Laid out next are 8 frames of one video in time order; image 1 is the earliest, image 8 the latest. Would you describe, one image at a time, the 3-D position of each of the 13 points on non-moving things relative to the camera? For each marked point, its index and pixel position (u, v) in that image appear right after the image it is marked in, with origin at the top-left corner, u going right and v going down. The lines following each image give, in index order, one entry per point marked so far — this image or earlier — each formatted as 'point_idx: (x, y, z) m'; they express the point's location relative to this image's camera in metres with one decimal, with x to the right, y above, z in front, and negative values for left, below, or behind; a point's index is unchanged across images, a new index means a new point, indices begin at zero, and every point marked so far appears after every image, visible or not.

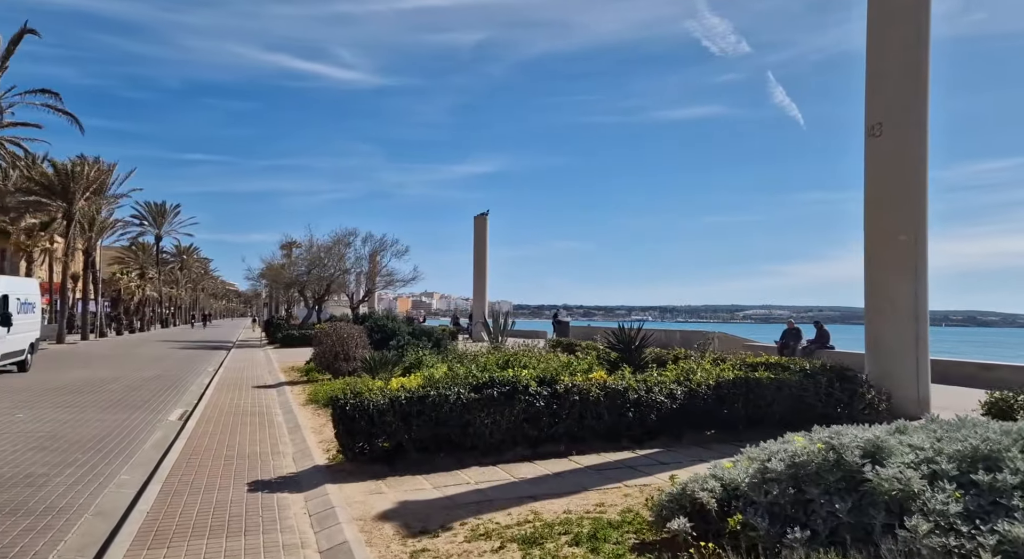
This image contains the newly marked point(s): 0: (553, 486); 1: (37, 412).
0: (+0.4, -2.2, +6.9) m
1: (-9.0, -2.5, +12.1) m
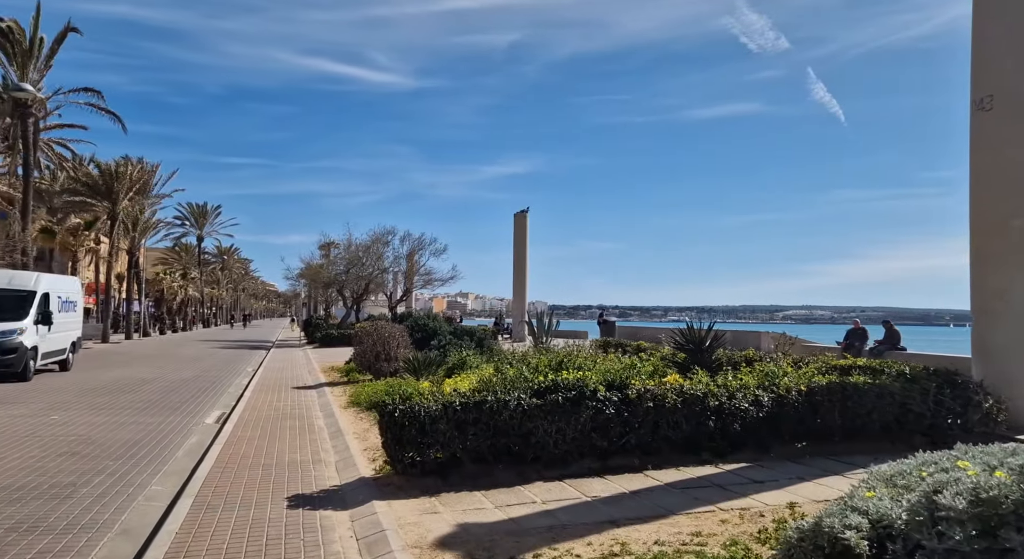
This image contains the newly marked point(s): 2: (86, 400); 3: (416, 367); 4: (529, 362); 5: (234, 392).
0: (+1.1, -2.1, +5.9) m
1: (-8.0, -2.4, +11.6) m
2: (-8.7, -2.5, +13.0) m
3: (-2.3, -2.1, +15.1) m
4: (+0.3, -1.7, +13.4) m
5: (-6.9, -2.8, +15.9) m
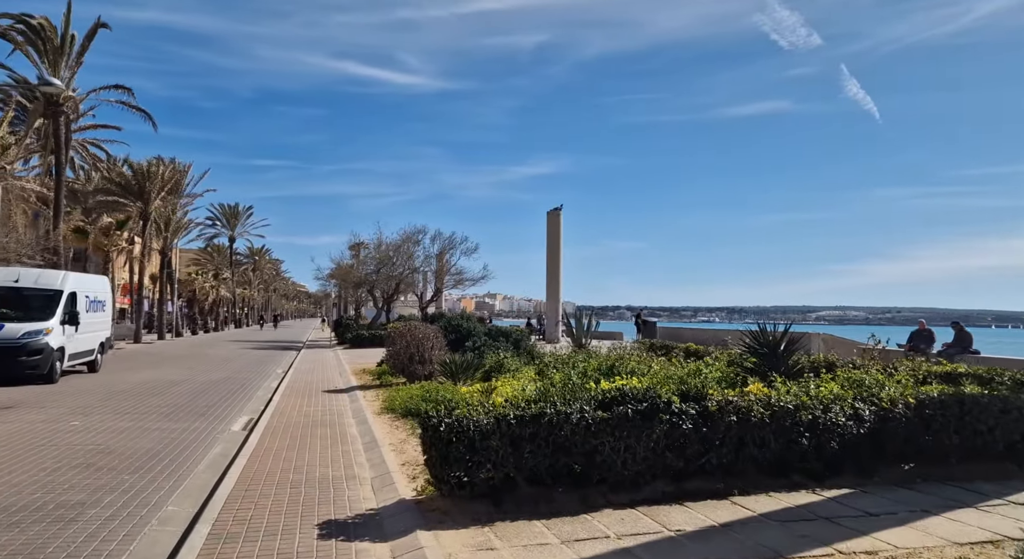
0: (+1.7, -2.1, +4.9) m
1: (-7.2, -2.4, +11.0) m
2: (-7.8, -2.4, +12.4) m
3: (-1.3, -2.0, +14.2) m
4: (+1.2, -1.7, +12.4) m
5: (-5.9, -2.8, +15.2) m
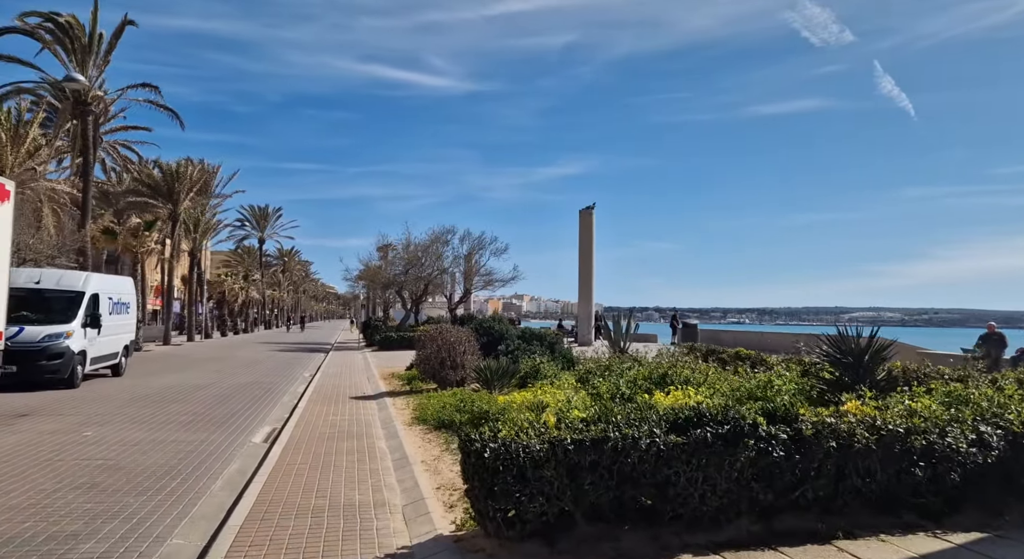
0: (+2.1, -2.0, +3.9) m
1: (-6.5, -2.4, +10.3) m
2: (-7.1, -2.5, +11.8) m
3: (-0.5, -2.0, +13.3) m
4: (+1.9, -1.7, +11.3) m
5: (-5.1, -2.8, +14.5) m
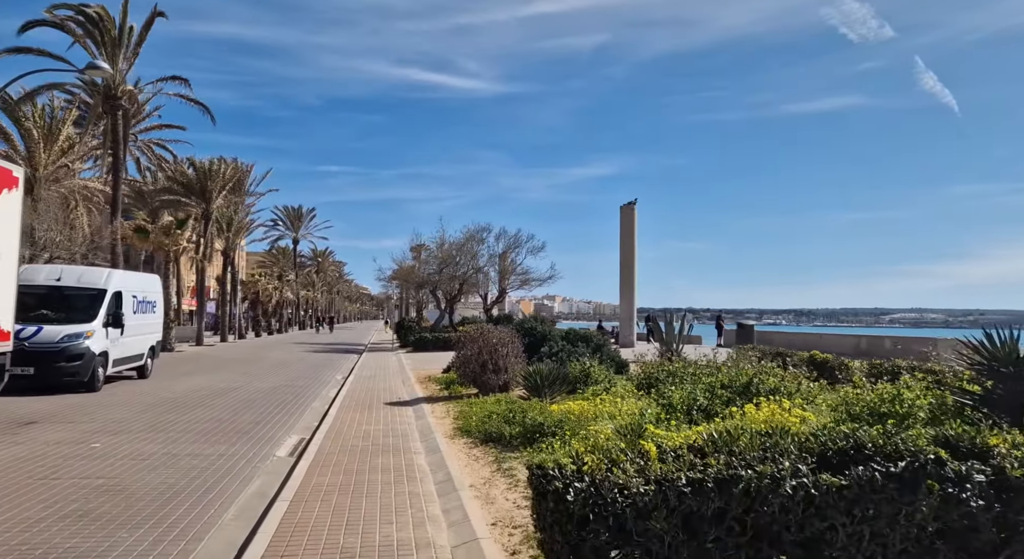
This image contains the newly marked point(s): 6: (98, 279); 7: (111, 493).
0: (+2.6, -1.9, +2.4) m
1: (-5.7, -2.3, +9.3) m
2: (-6.2, -2.4, +10.8) m
3: (+0.5, -1.9, +11.9) m
4: (+2.8, -1.6, +9.9) m
5: (-4.0, -2.7, +13.4) m
6: (-9.5, 0.0, +14.7) m
7: (-4.2, -2.2, +6.7) m
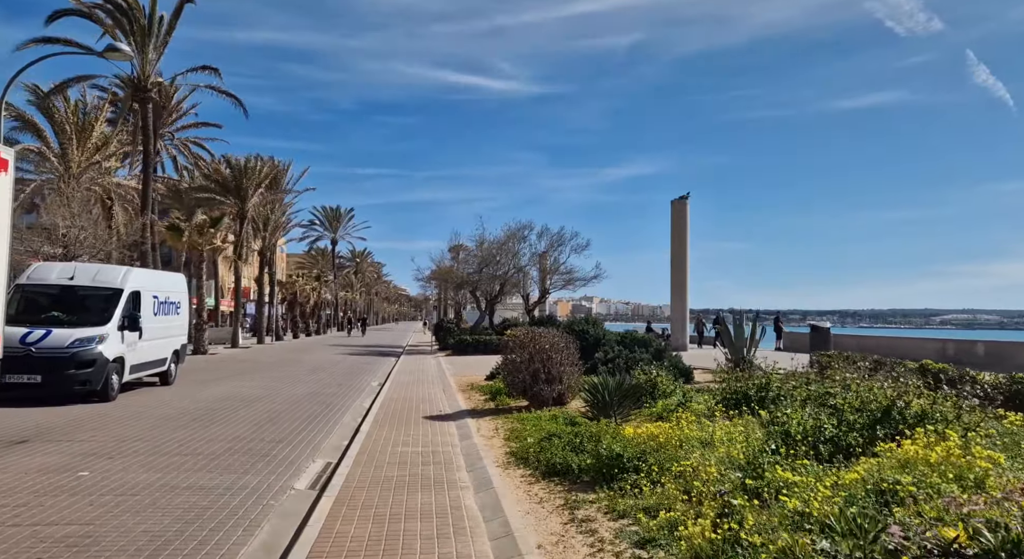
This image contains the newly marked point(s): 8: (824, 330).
0: (+3.0, -1.8, +0.5) m
1: (-4.9, -2.3, +7.9) m
2: (-5.3, -2.3, +9.4) m
3: (+1.4, -1.9, +10.2) m
4: (+3.6, -1.5, +8.0) m
5: (-3.0, -2.7, +11.8) m
6: (-8.4, 0.0, +13.5) m
7: (-3.5, -2.2, +5.2) m
8: (+9.8, -1.6, +20.1) m
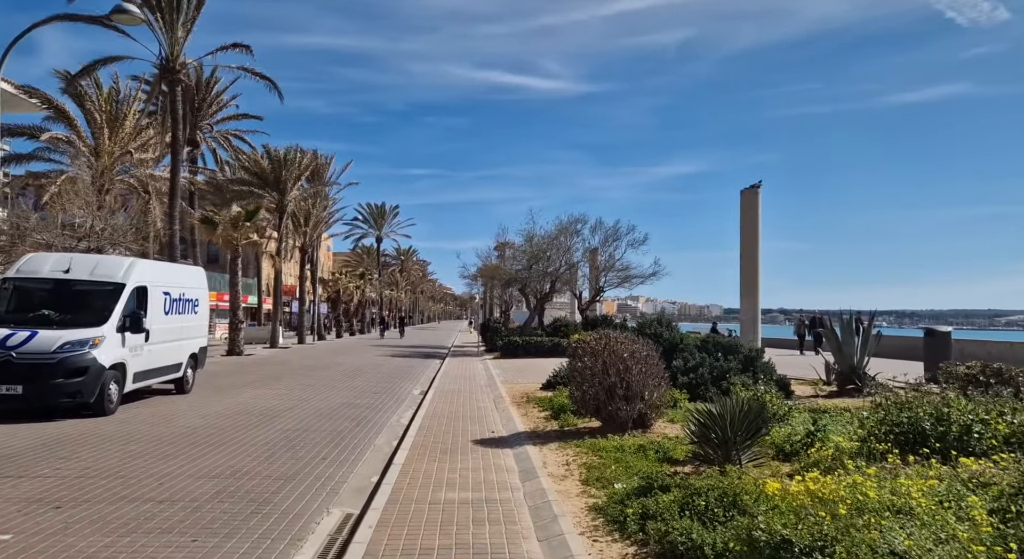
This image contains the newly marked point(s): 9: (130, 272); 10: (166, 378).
0: (+3.2, -1.7, -2.1) m
1: (-4.1, -2.2, +5.8) m
2: (-4.4, -2.2, +7.3) m
3: (+2.3, -1.8, +7.6) m
4: (+4.4, -1.4, +5.3) m
5: (-1.9, -2.5, +9.6) m
6: (-7.2, +0.2, +11.7) m
7: (-2.9, -2.1, +3.0) m
8: (+11.4, -1.5, +17.0) m
9: (-7.1, +0.1, +11.8) m
10: (-7.0, -2.0, +13.0) m
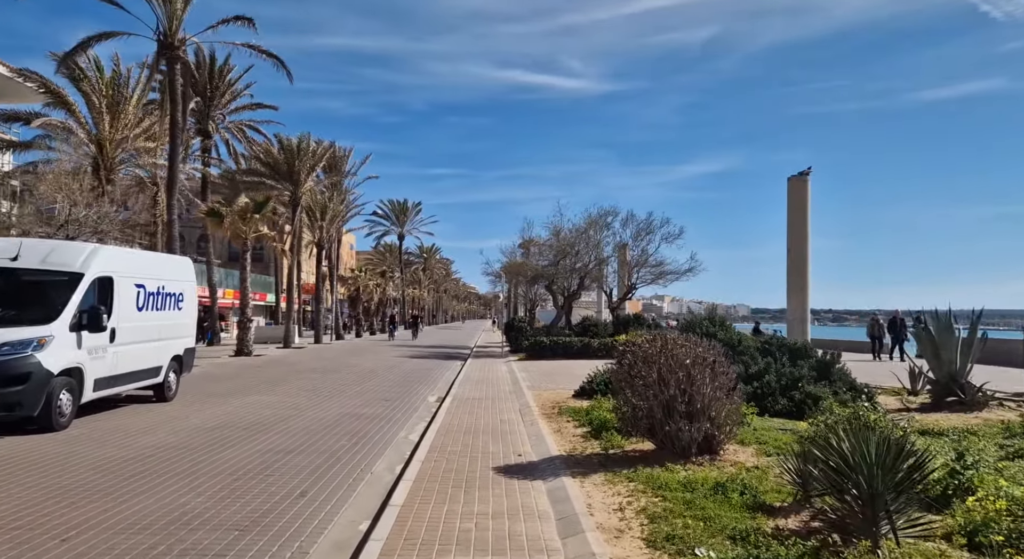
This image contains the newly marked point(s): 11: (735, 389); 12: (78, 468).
0: (+3.2, -1.6, -4.3) m
1: (-3.9, -2.0, +3.9) m
2: (-4.1, -2.0, +5.4) m
3: (+2.7, -1.6, +5.5) m
4: (+4.6, -1.2, +3.1) m
5: (-1.5, -2.4, +7.6) m
6: (-6.7, +0.3, +9.9) m
7: (-2.8, -1.9, +1.1) m
8: (+12.0, -1.3, +14.5) m
9: (-6.6, +0.3, +10.0) m
10: (-6.5, -1.8, +11.2) m
11: (+3.0, -1.4, +8.4) m
12: (-5.0, -2.1, +7.4) m
